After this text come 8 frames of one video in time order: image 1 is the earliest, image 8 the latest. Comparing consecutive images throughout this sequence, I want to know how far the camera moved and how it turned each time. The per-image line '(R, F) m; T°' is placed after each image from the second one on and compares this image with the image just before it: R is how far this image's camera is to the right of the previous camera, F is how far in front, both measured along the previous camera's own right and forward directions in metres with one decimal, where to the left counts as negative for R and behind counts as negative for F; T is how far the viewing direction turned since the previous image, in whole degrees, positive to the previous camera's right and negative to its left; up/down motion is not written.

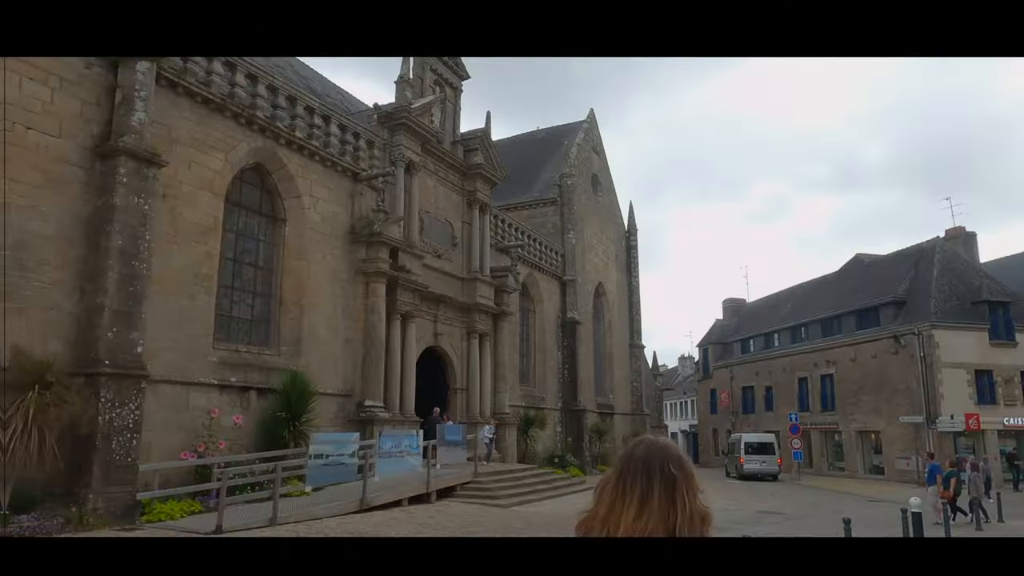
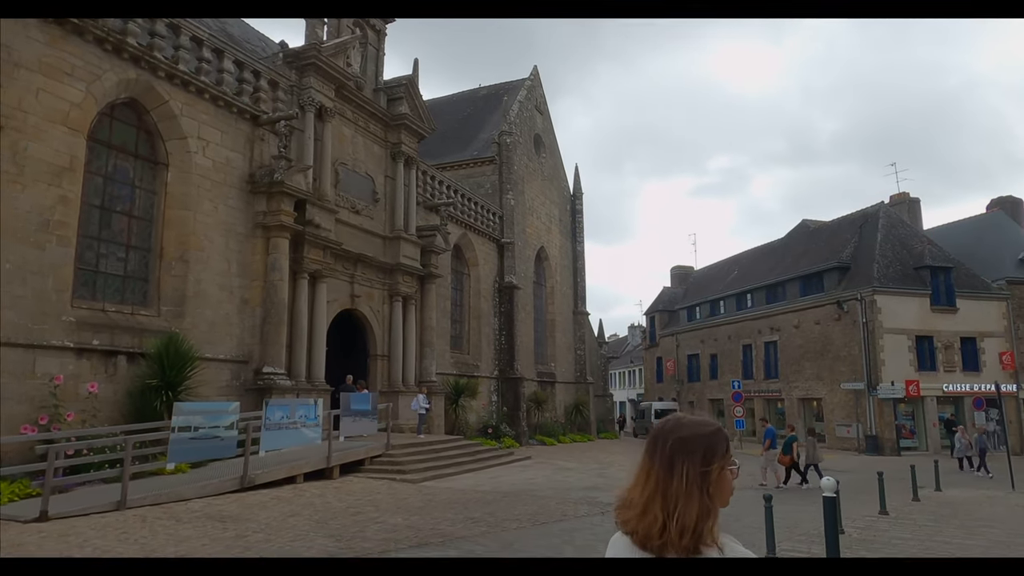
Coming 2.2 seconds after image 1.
(+0.9, +1.2) m; +3°
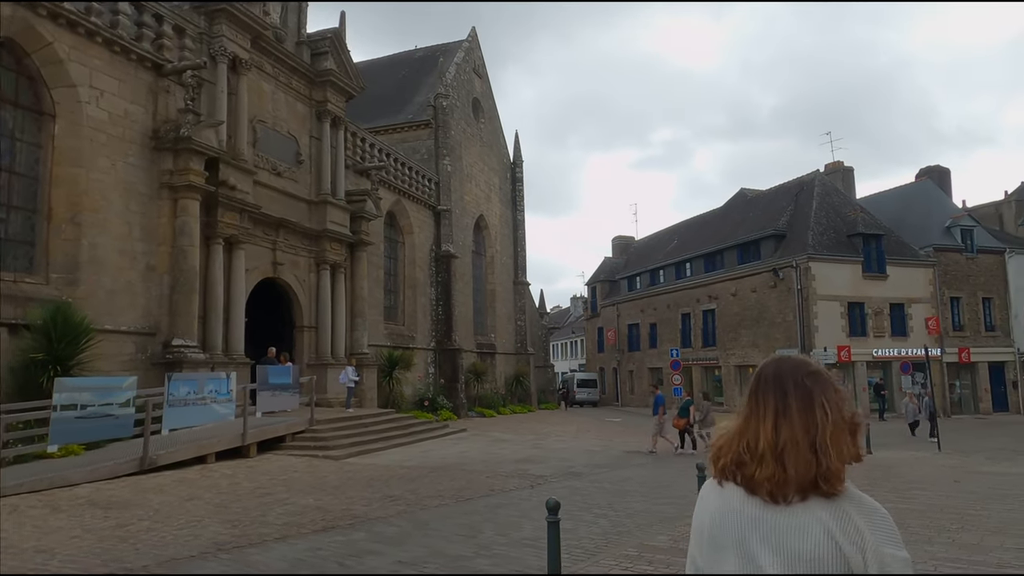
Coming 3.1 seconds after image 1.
(+0.3, +0.6) m; +5°
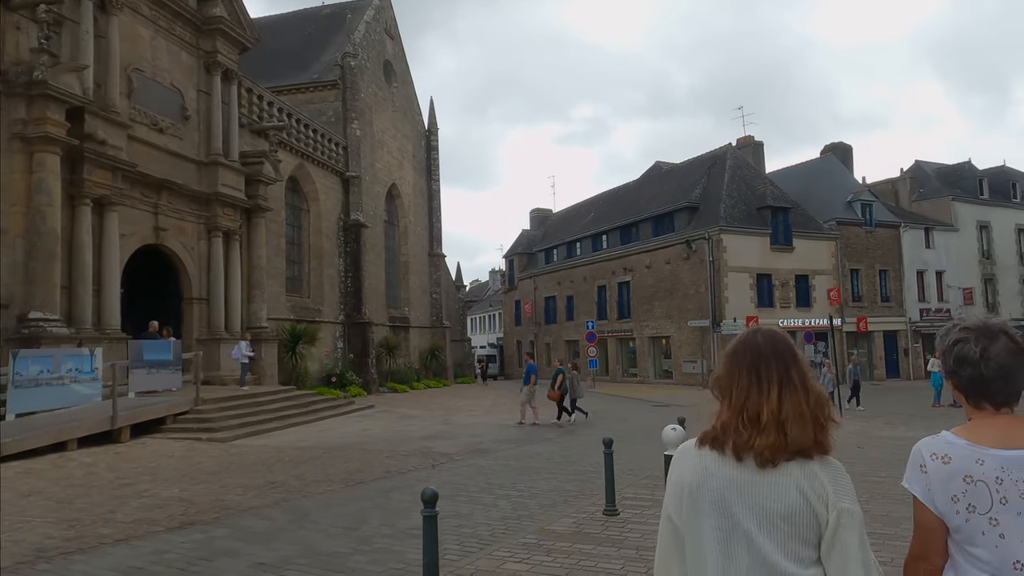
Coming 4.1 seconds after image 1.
(+0.3, +0.7) m; +7°
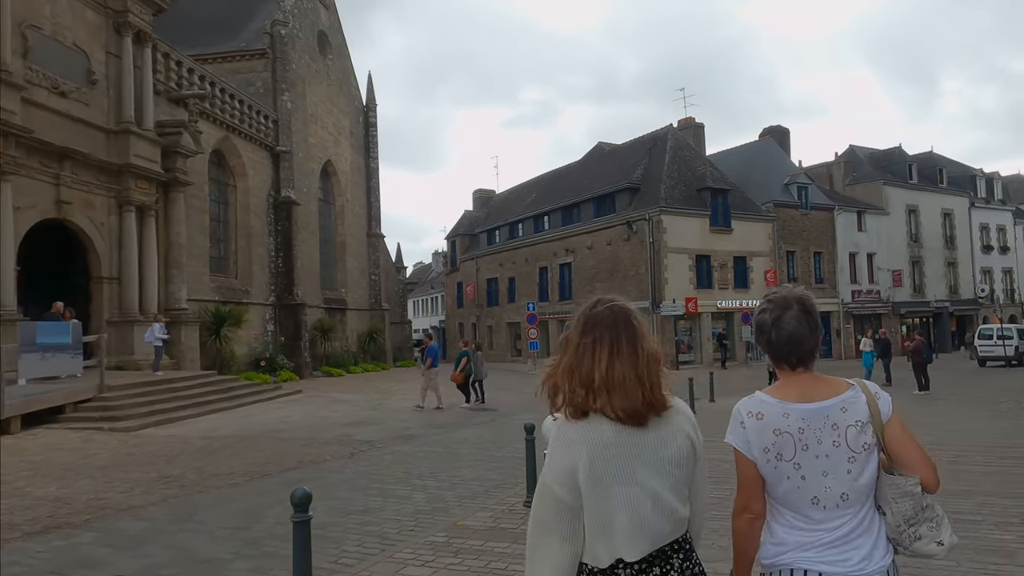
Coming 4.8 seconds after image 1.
(+0.3, +0.5) m; +4°
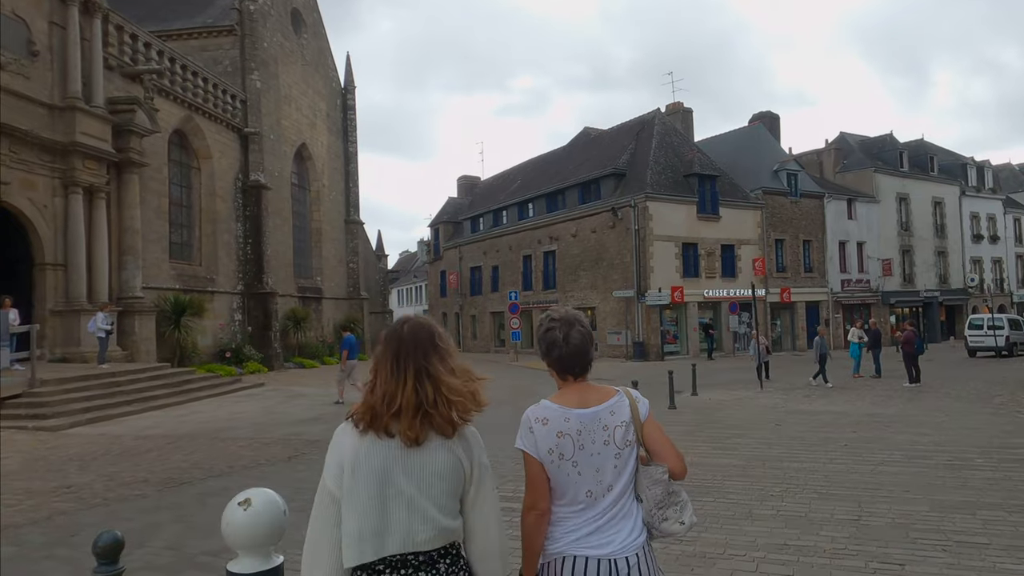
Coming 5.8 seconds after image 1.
(+0.4, +0.8) m; +1°
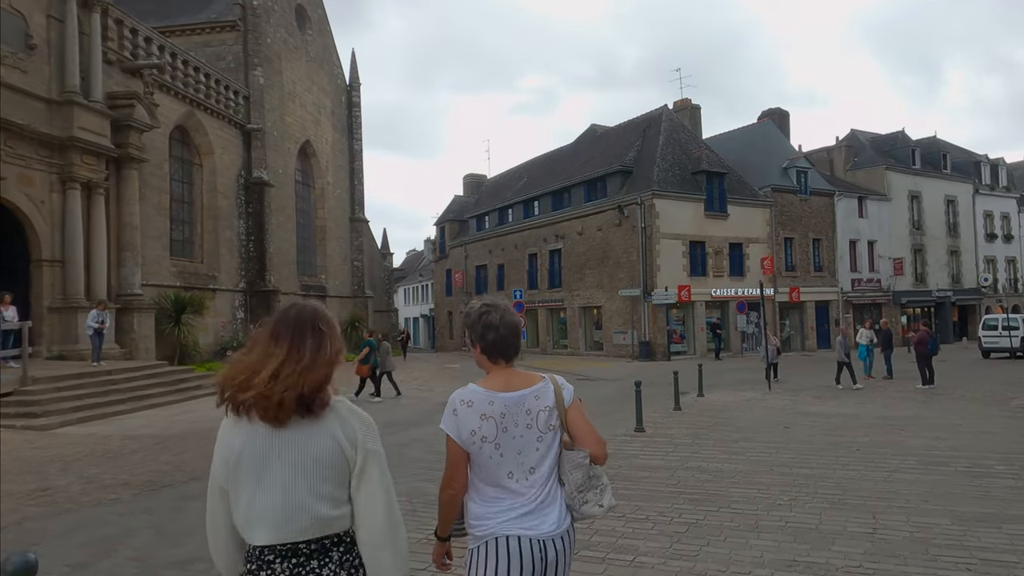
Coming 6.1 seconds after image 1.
(+0.1, +0.3) m; -1°
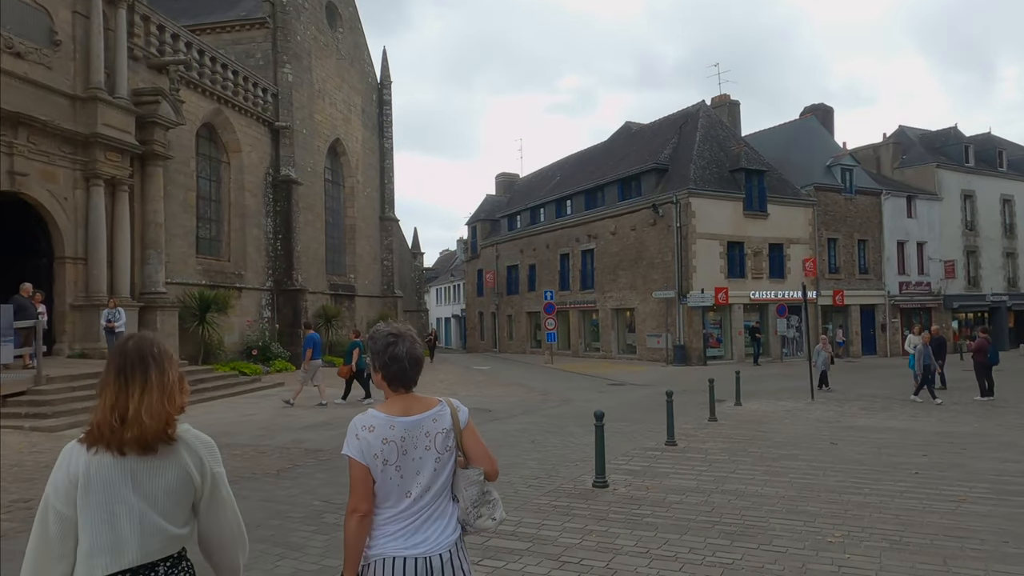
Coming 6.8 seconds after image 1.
(+0.1, +0.6) m; -3°
